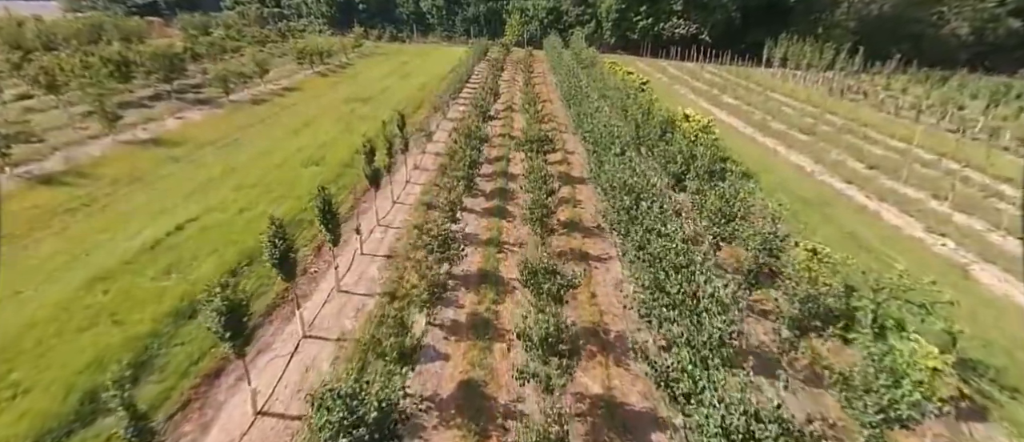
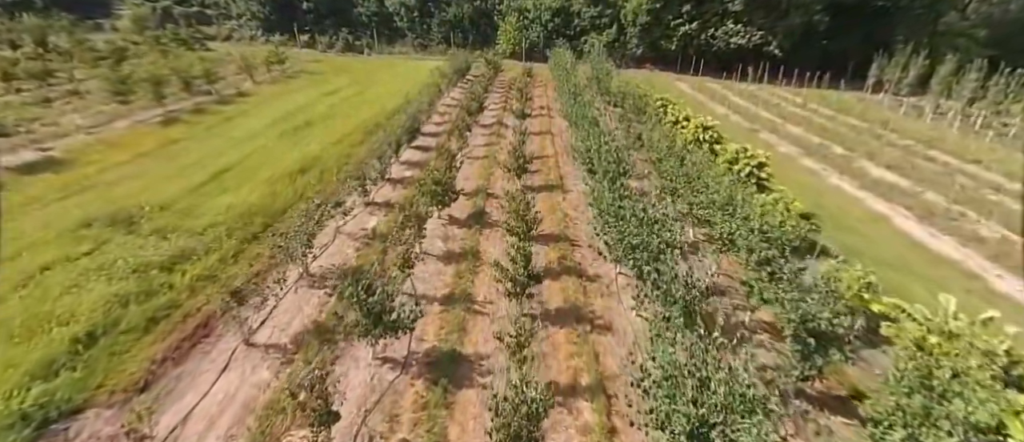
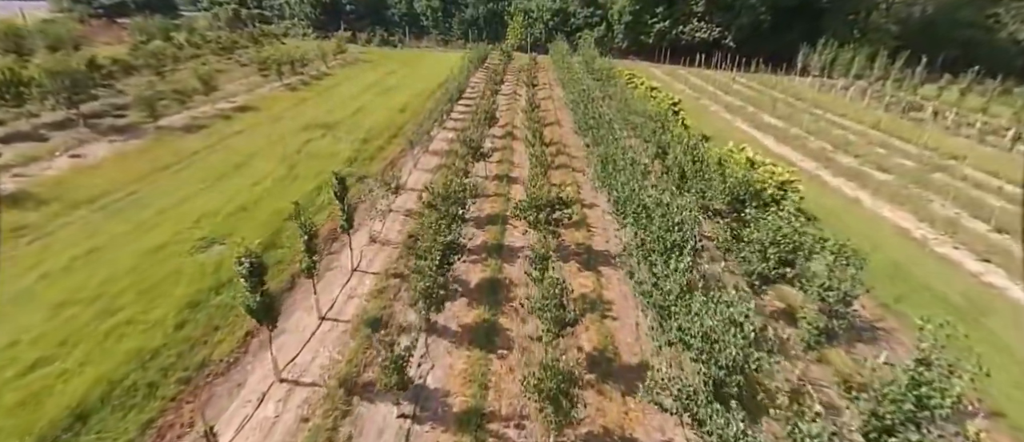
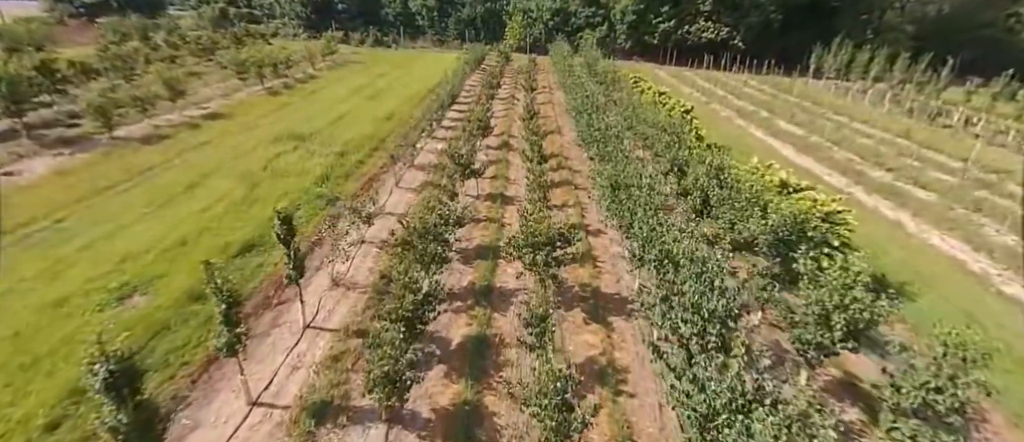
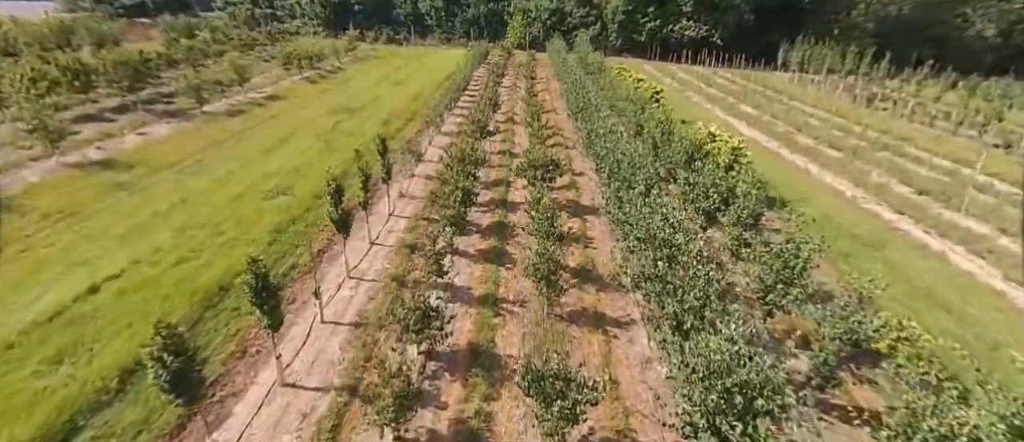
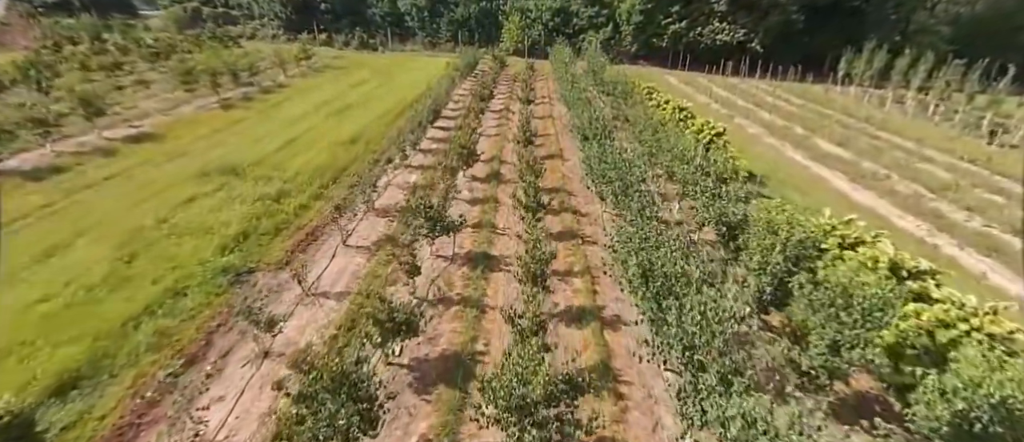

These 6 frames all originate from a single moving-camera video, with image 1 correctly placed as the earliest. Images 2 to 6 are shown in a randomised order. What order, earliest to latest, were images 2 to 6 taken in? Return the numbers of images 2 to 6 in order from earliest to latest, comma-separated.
5, 3, 4, 6, 2
